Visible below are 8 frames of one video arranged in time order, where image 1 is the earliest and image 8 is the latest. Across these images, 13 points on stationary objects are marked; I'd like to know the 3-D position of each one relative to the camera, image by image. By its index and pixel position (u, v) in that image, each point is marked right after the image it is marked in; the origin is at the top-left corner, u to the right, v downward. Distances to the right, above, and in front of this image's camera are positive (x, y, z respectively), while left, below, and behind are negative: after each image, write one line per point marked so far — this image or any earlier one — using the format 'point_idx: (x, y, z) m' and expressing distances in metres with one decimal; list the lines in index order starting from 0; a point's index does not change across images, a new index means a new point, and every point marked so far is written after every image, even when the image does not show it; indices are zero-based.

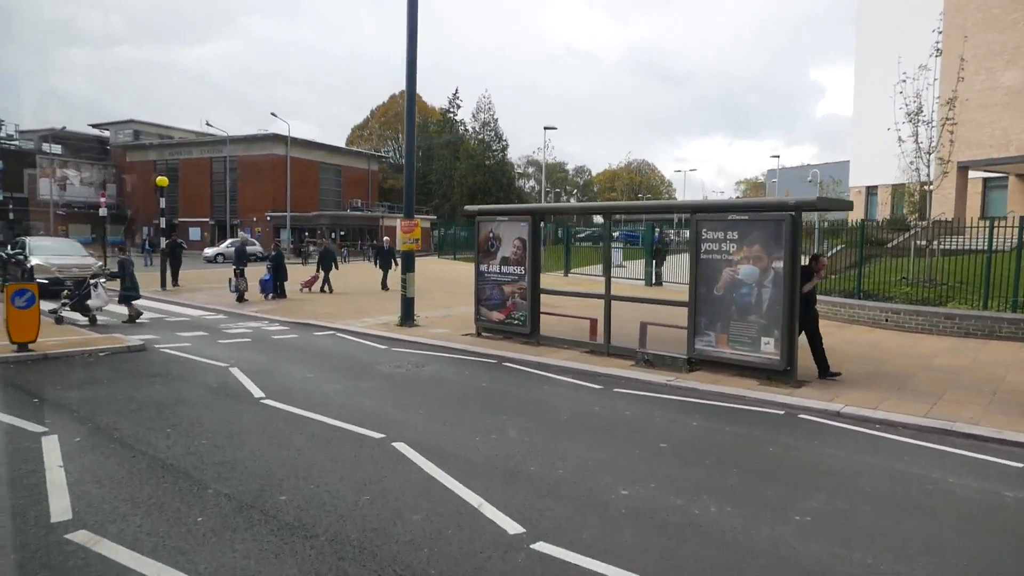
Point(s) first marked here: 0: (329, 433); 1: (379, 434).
0: (-1.7, -1.4, +6.5) m
1: (-1.3, -1.4, +6.6) m
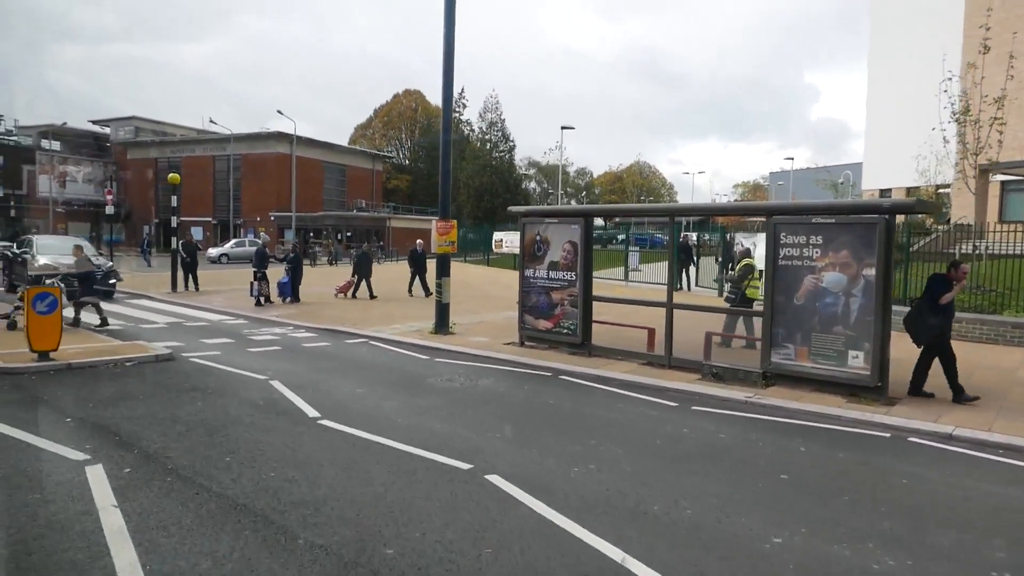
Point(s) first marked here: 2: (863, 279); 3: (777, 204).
0: (-0.8, -1.5, +5.8) m
1: (-0.4, -1.5, +5.8) m
2: (+4.4, +0.1, +8.7) m
3: (+3.6, +1.1, +9.3) m
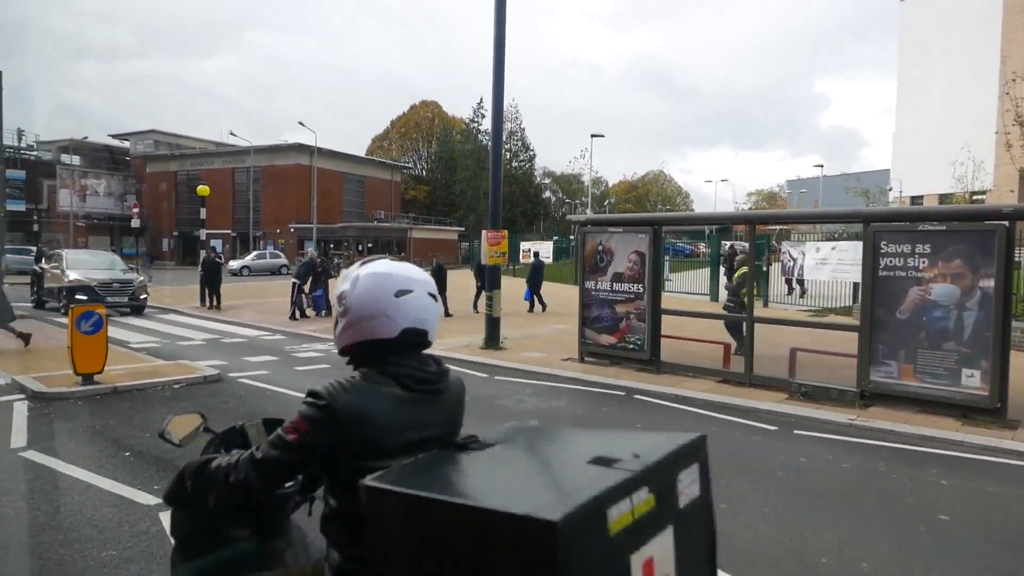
0: (+0.1, -1.6, +5.1) m
1: (+0.5, -1.6, +5.1) m
2: (+5.4, 0.0, +8.0) m
3: (+4.5, +1.0, +8.6) m
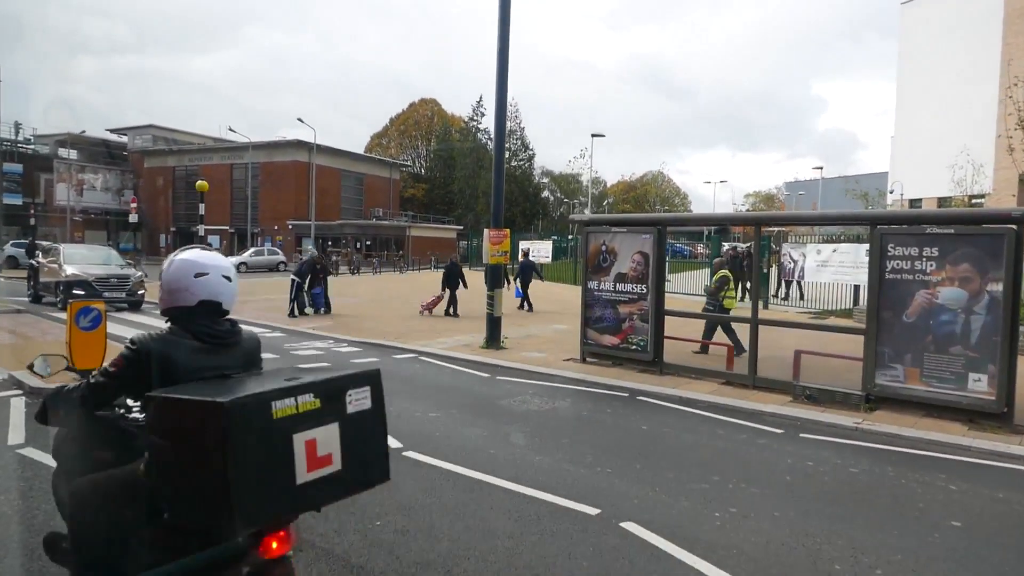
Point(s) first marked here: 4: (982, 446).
0: (+0.1, -1.6, +5.0) m
1: (+0.6, -1.6, +5.0) m
2: (+5.4, -0.1, +7.9) m
3: (+4.6, +0.9, +8.5) m
4: (+5.0, -1.7, +7.3) m
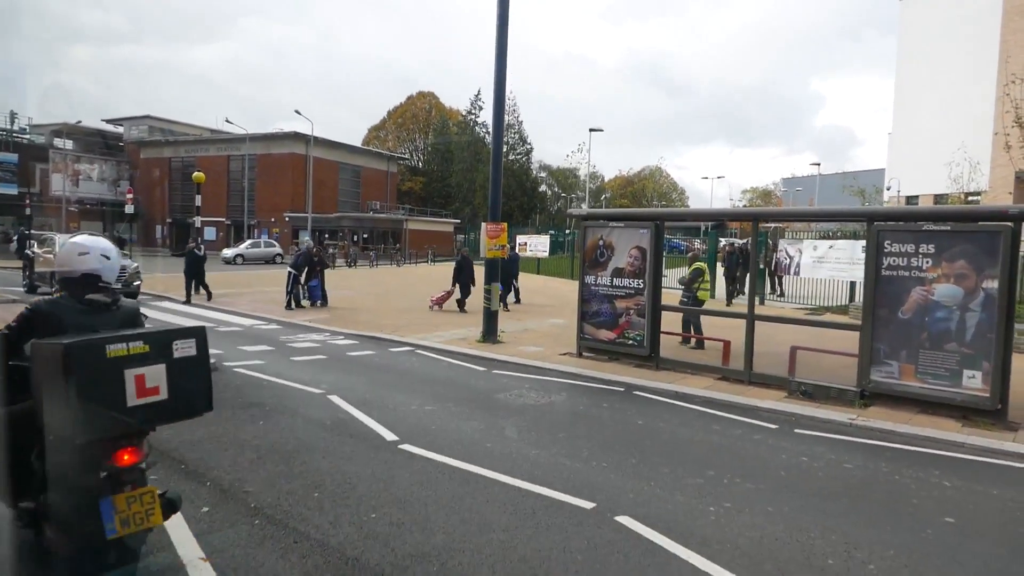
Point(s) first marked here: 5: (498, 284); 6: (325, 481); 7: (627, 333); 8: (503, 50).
0: (+0.1, -1.5, +5.0) m
1: (+0.6, -1.6, +5.1) m
2: (+5.4, 0.0, +7.9) m
3: (+4.5, +1.0, +8.5) m
4: (+4.9, -1.7, +7.4) m
5: (-0.3, +0.1, +13.0) m
6: (-1.4, -1.4, +5.2) m
7: (+1.9, -0.7, +11.1) m
8: (-0.2, +4.4, +12.7) m
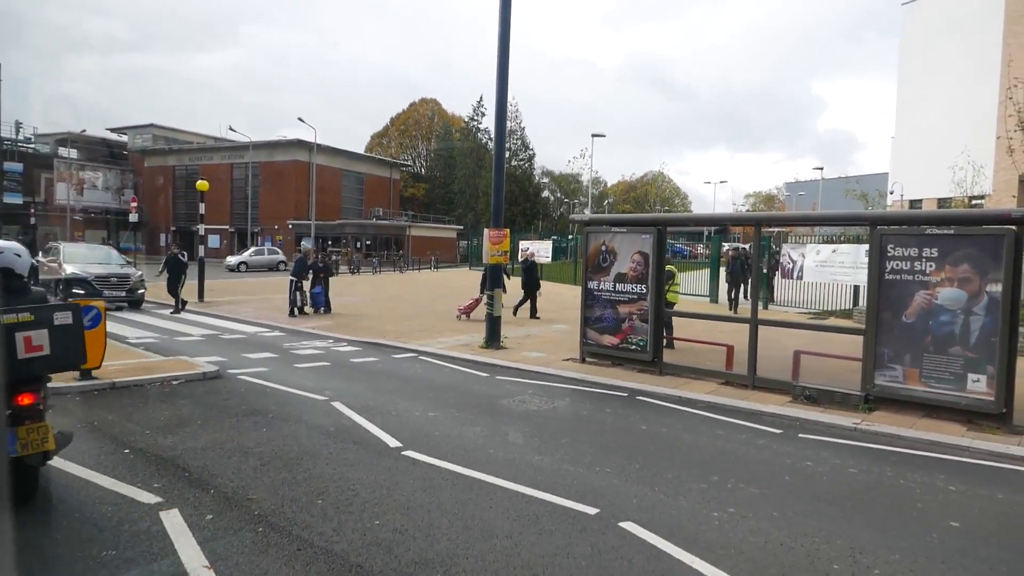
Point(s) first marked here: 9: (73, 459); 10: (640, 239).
0: (+0.1, -1.6, +5.0) m
1: (+0.6, -1.6, +5.1) m
2: (+5.4, -0.1, +7.9) m
3: (+4.6, +0.9, +8.5) m
4: (+5.0, -1.7, +7.3) m
5: (-0.2, 0.0, +13.0) m
6: (-1.4, -1.5, +5.2) m
7: (+1.9, -0.8, +11.1) m
8: (-0.1, +4.3, +12.8) m
9: (-3.6, -1.4, +5.7) m
10: (+2.0, +0.8, +10.9) m
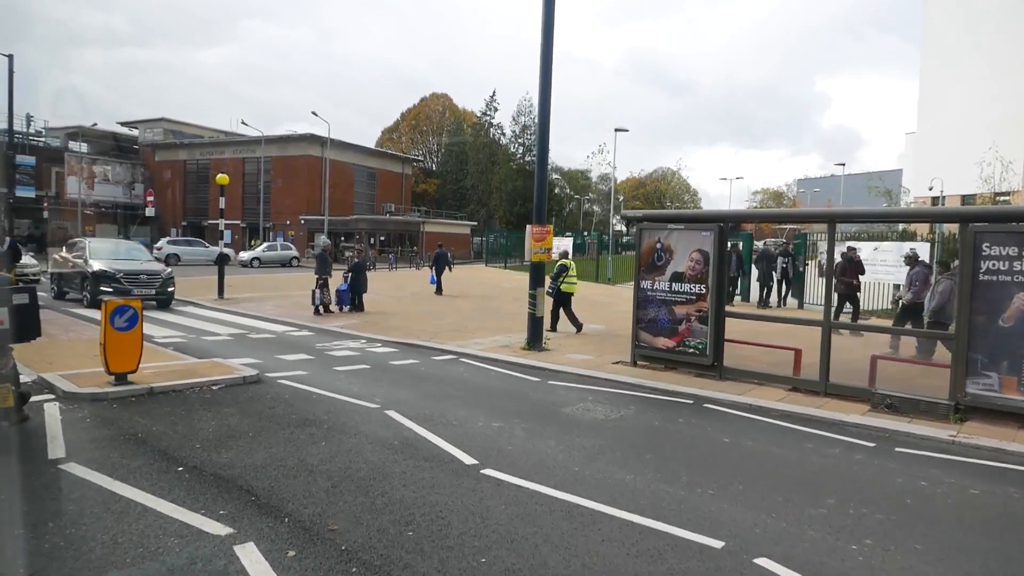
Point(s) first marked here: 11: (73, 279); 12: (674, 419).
0: (+0.8, -1.6, +4.4) m
1: (+1.3, -1.6, +4.5) m
2: (+6.2, -0.1, +7.3) m
3: (+5.3, +0.9, +7.9) m
4: (+5.7, -1.7, +6.7) m
5: (+0.6, 0.0, +12.4) m
6: (-0.6, -1.5, +4.6) m
7: (+2.7, -0.8, +10.5) m
8: (+0.7, +4.3, +12.2) m
9: (-2.9, -1.4, +5.1) m
10: (+2.8, +0.8, +10.3) m
11: (-10.8, +0.2, +16.7) m
12: (+1.9, -1.5, +7.9) m
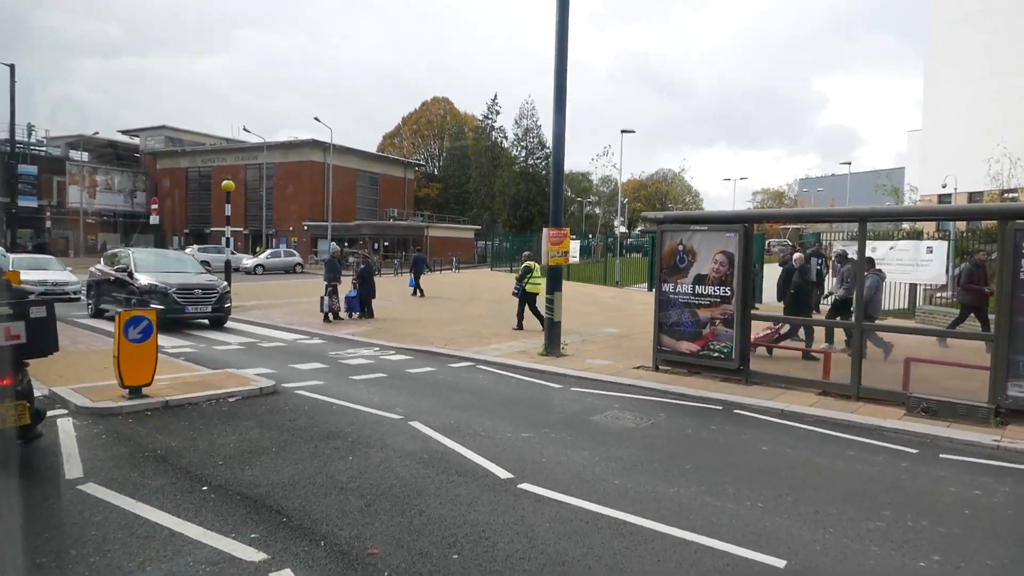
0: (+1.1, -1.6, +4.1) m
1: (+1.6, -1.7, +4.2) m
2: (+6.5, -0.1, +7.0) m
3: (+5.6, +0.9, +7.6) m
4: (+6.0, -1.7, +6.5) m
5: (+0.8, -0.1, +12.2) m
6: (-0.3, -1.6, +4.3) m
7: (+3.0, -0.8, +10.3) m
8: (+0.9, +4.2, +11.9) m
9: (-2.6, -1.5, +4.9) m
10: (+3.1, +0.7, +10.0) m
11: (-10.5, 0.0, +16.5) m
12: (+2.2, -1.5, +7.7) m
